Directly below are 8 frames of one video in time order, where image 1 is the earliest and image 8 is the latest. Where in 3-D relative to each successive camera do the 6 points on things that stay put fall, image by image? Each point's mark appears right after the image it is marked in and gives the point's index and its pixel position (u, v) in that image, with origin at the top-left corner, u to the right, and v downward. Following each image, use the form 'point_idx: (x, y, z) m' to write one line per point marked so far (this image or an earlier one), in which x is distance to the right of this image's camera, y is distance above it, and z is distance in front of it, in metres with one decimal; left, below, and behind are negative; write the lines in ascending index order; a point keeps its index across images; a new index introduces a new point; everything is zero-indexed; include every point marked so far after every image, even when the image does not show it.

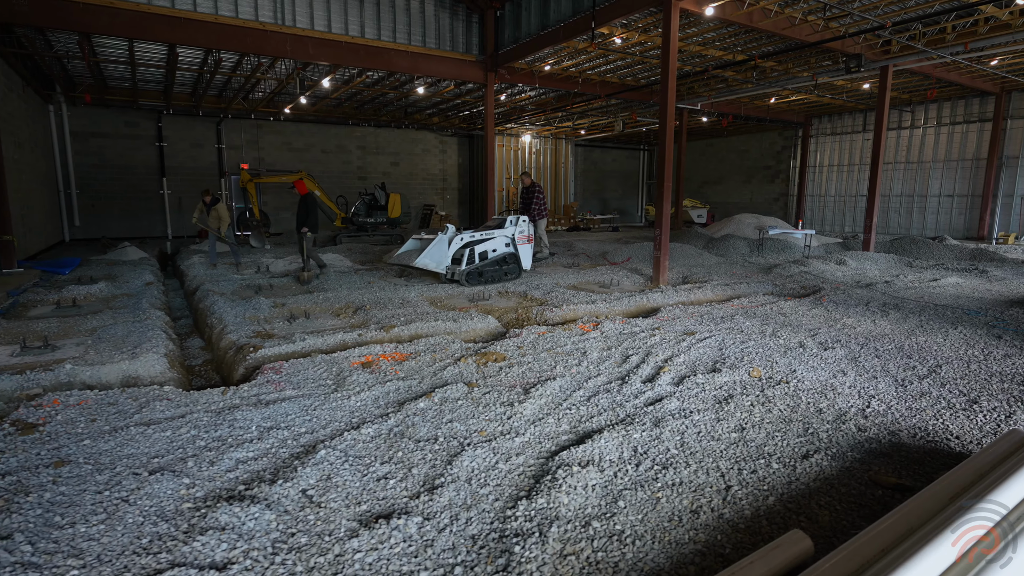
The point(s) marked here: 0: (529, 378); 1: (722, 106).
0: (+0.1, -0.6, +3.6) m
1: (+5.6, +4.9, +15.0) m
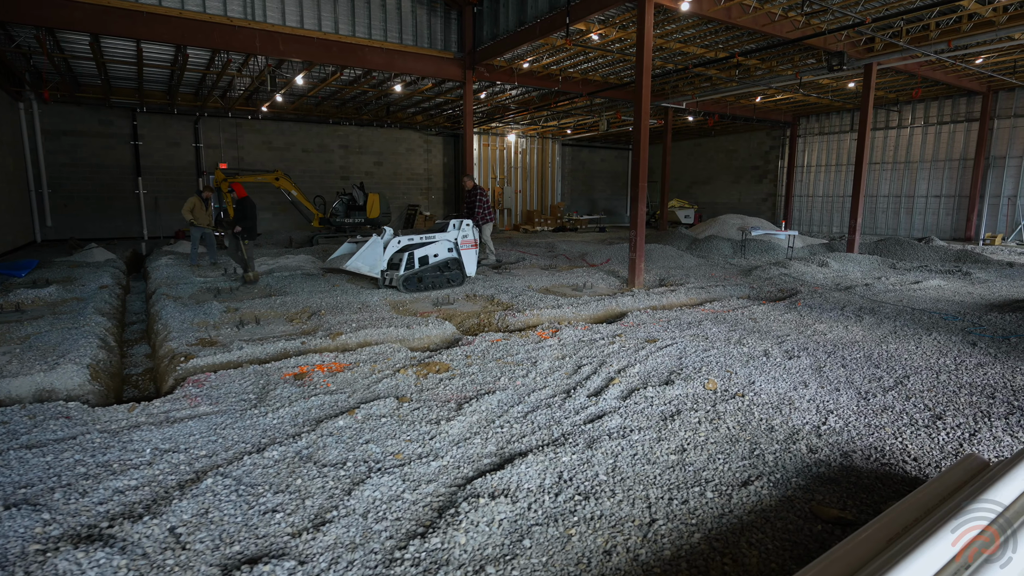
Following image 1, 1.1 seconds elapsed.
0: (-0.3, -0.6, +3.4) m
1: (+5.1, +4.8, +14.8) m
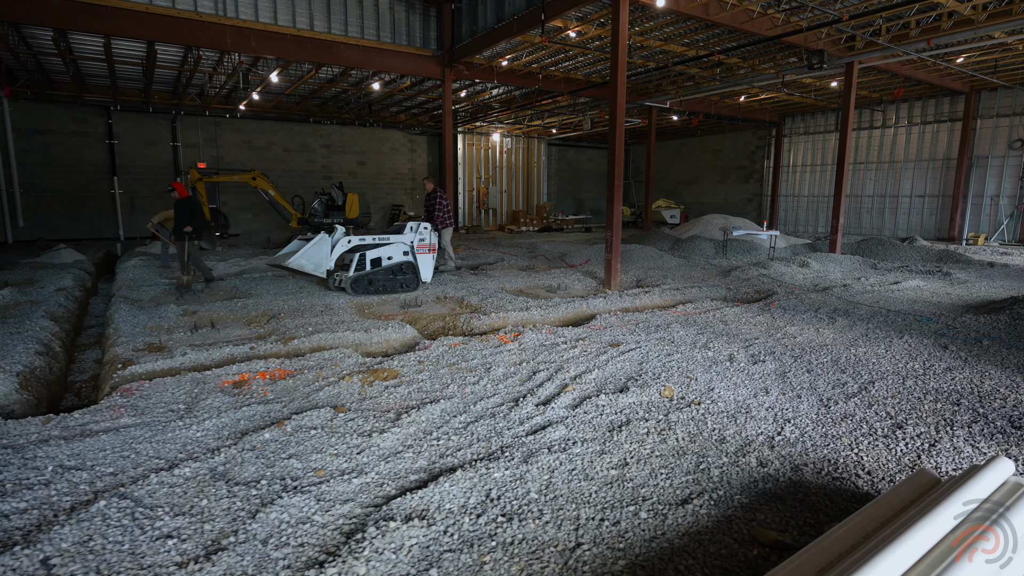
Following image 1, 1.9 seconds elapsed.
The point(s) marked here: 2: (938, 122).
0: (-0.6, -0.6, +3.2) m
1: (+4.7, +4.8, +14.7) m
2: (+11.0, +4.3, +14.5) m
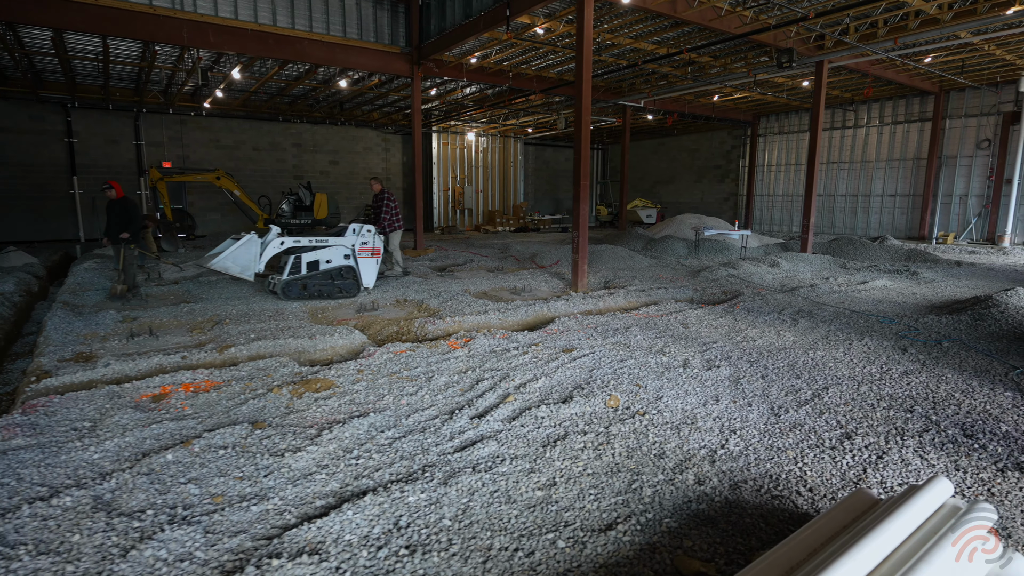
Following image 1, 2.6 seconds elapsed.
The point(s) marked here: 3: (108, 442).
0: (-0.9, -0.7, +3.0) m
1: (+4.0, +4.8, +14.7) m
2: (+10.3, +4.3, +14.6) m
3: (-1.9, -0.7, +2.6) m
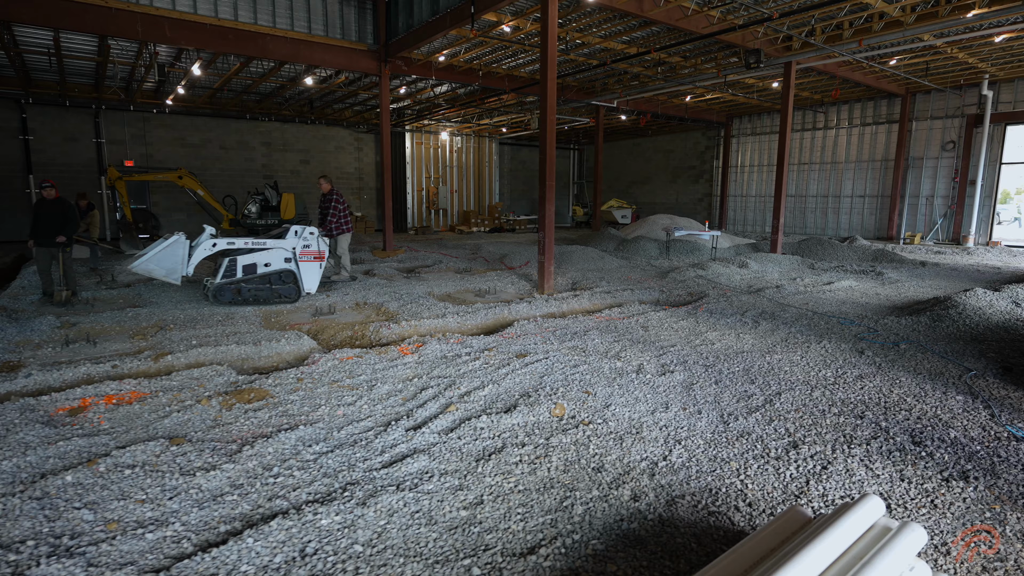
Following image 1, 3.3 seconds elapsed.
0: (-1.2, -0.7, +2.8) m
1: (+3.3, +4.8, +14.7) m
2: (+9.6, +4.3, +14.8) m
3: (-2.2, -0.7, +2.4) m
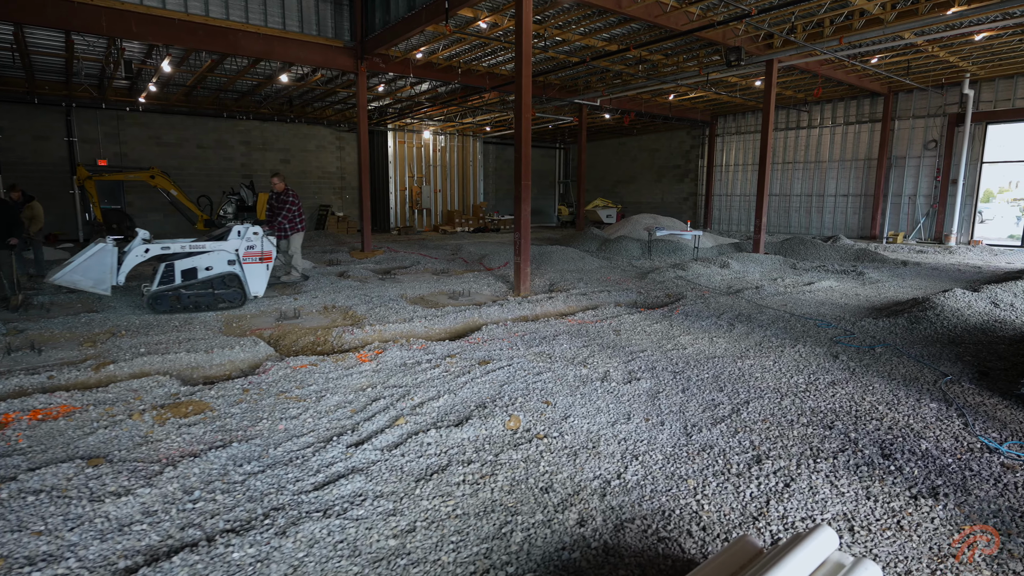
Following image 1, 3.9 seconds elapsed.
0: (-1.5, -0.7, +2.6) m
1: (+2.8, +4.8, +14.5) m
2: (+9.1, +4.3, +14.8) m
3: (-2.4, -0.8, +2.2) m
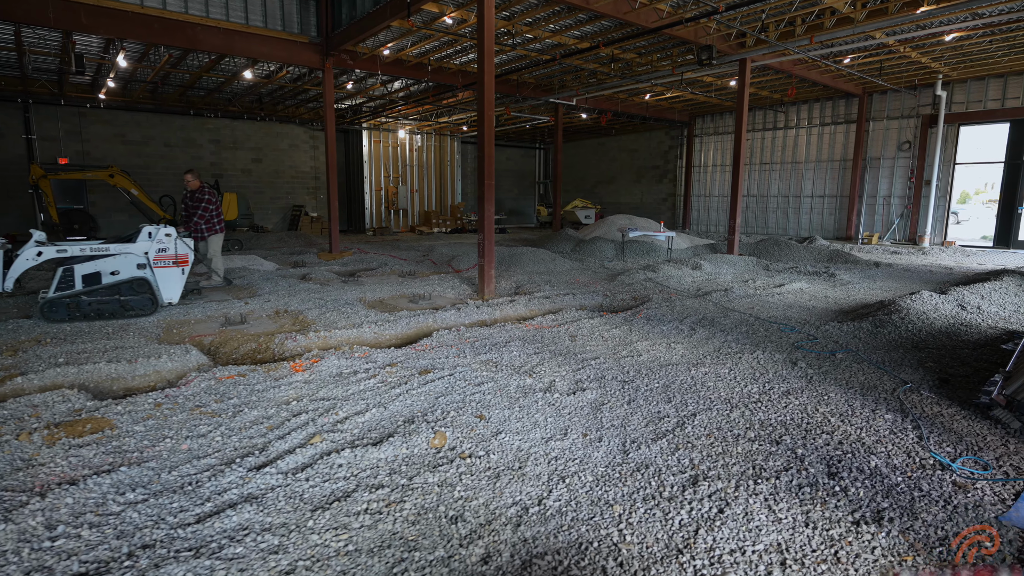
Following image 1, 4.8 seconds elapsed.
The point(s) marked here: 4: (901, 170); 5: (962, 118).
0: (-1.8, -0.8, +2.4) m
1: (+2.2, +4.8, +14.4) m
2: (+8.5, +4.3, +14.8) m
3: (-2.7, -0.8, +1.9) m
4: (+9.4, +2.8, +13.6) m
5: (+10.1, +3.8, +12.6) m
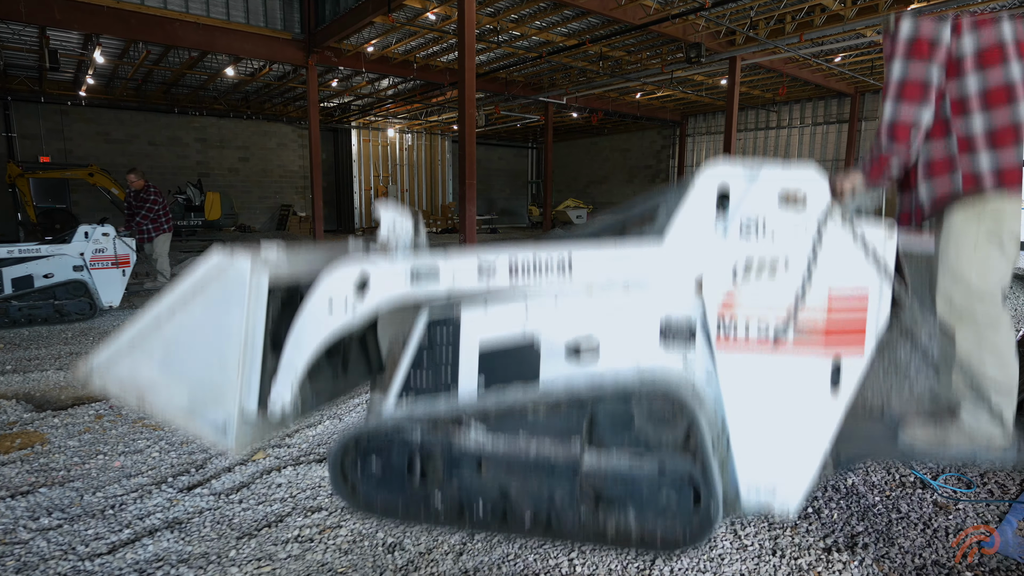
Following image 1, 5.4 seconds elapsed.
0: (-2.0, -0.8, +2.2) m
1: (+1.9, +4.7, +14.2) m
2: (+8.2, +4.3, +14.7) m
3: (-2.9, -0.8, +1.8) m
4: (+9.1, +2.8, +13.5) m
5: (+9.8, +3.8, +12.5) m
